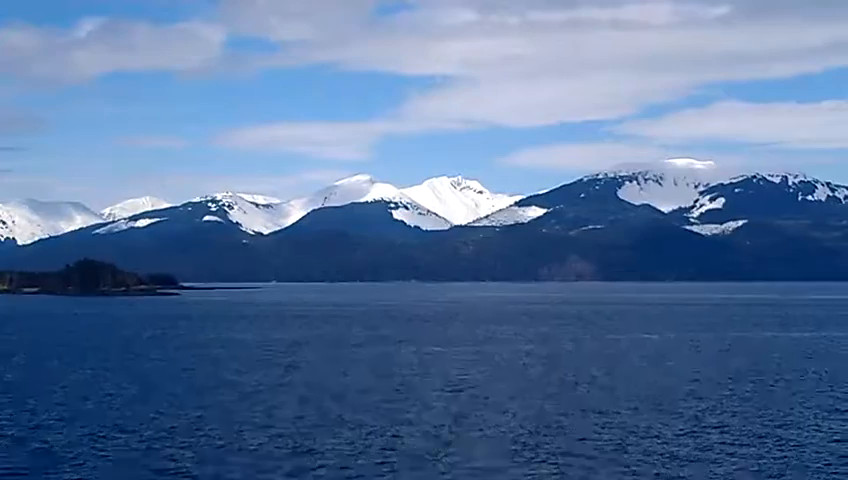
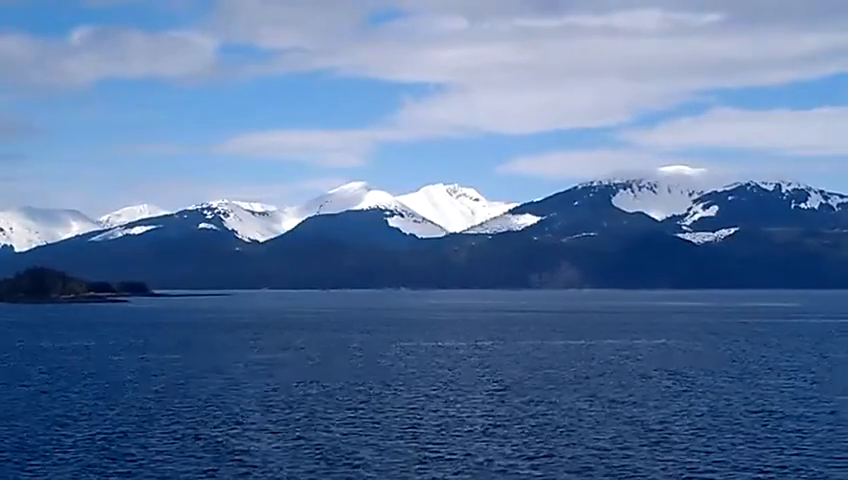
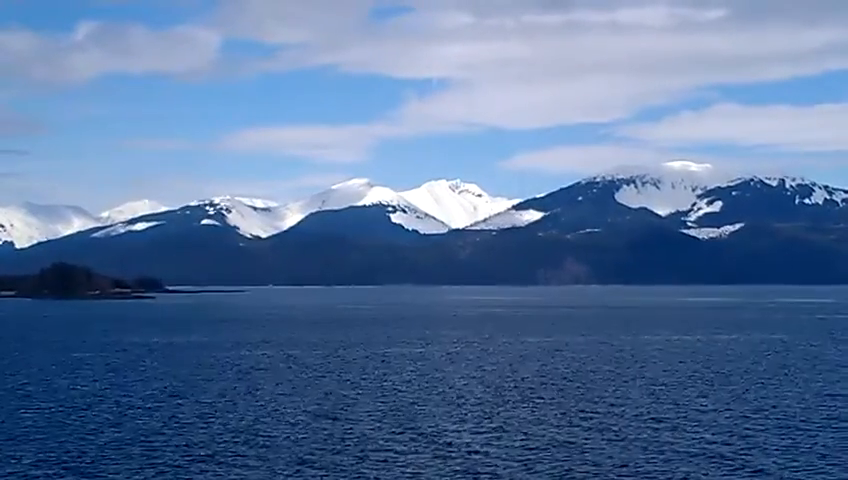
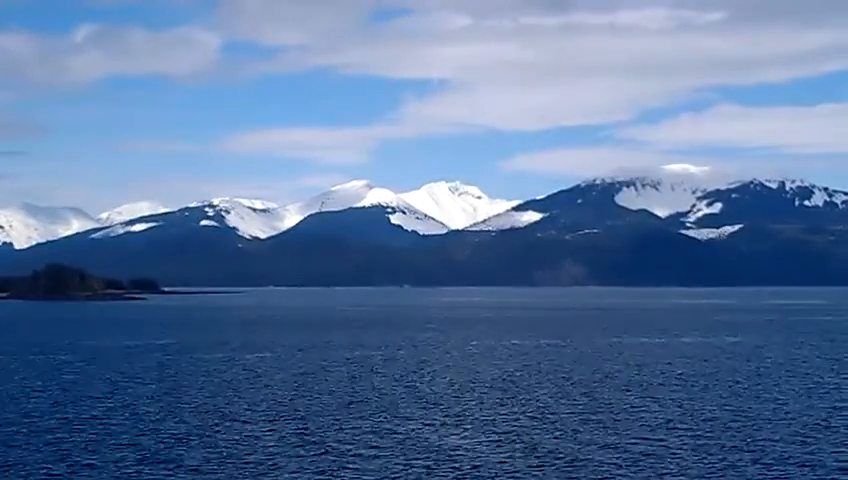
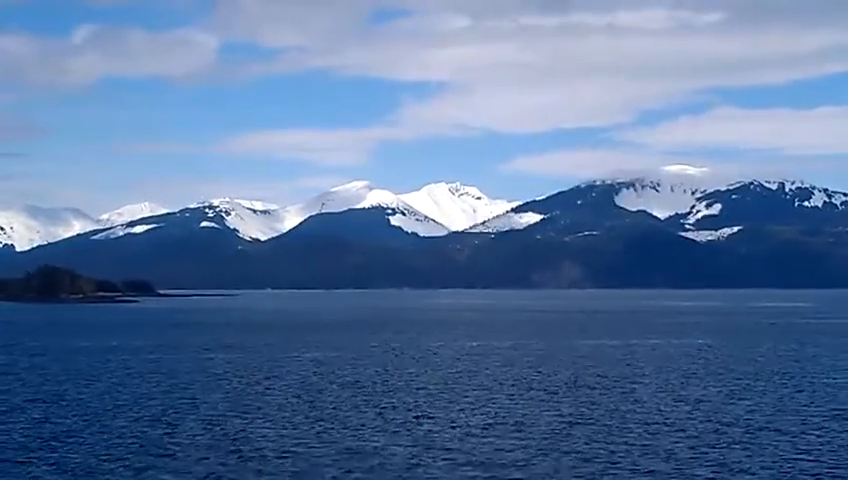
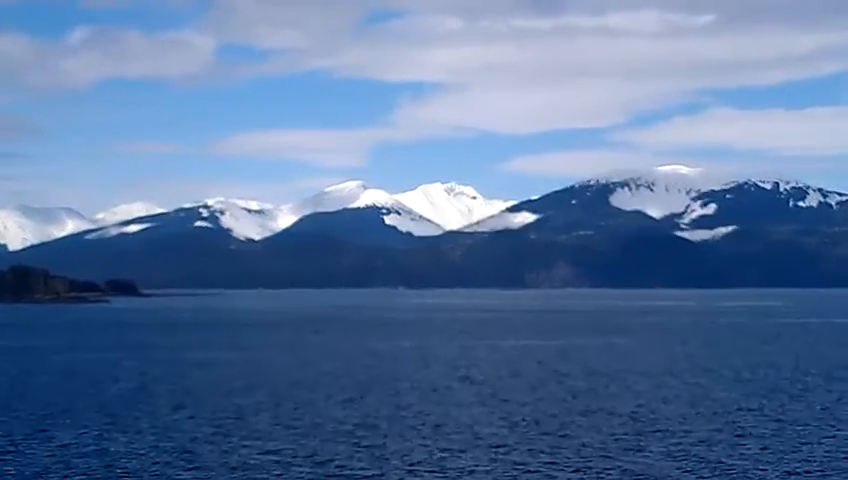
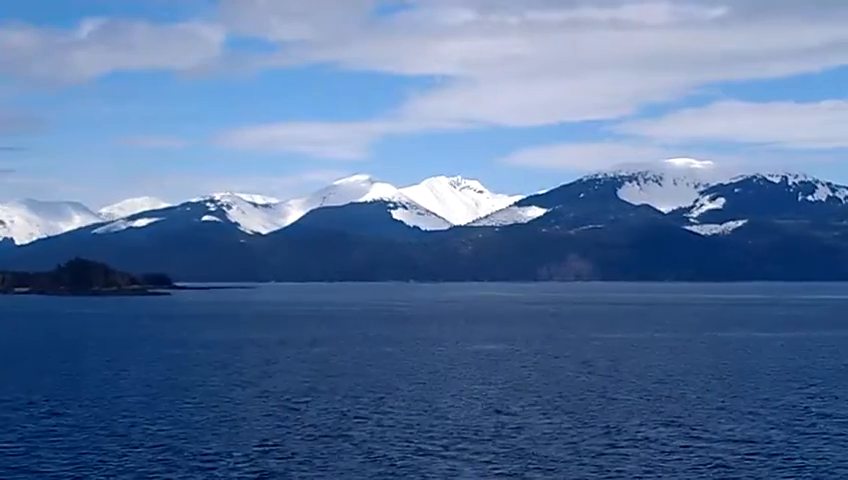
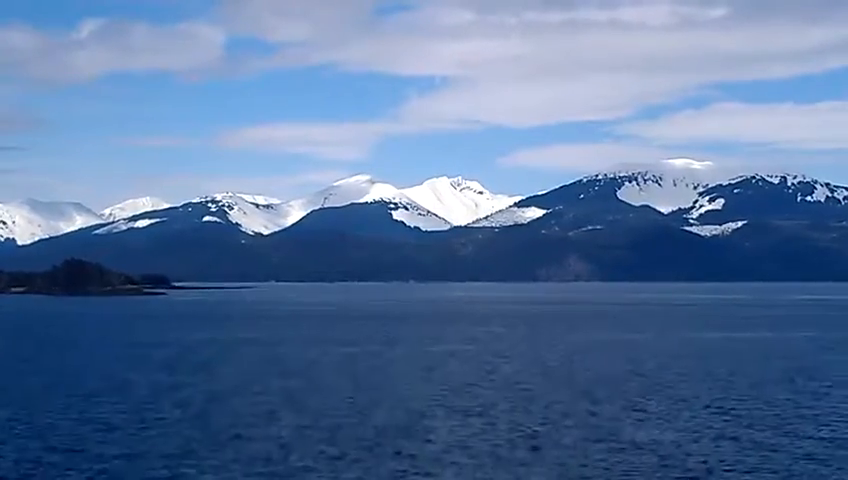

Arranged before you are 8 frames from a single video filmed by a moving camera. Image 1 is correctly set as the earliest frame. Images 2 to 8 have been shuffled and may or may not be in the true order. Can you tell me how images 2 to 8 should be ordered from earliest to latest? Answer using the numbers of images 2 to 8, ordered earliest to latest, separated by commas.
7, 8, 3, 4, 5, 2, 6
